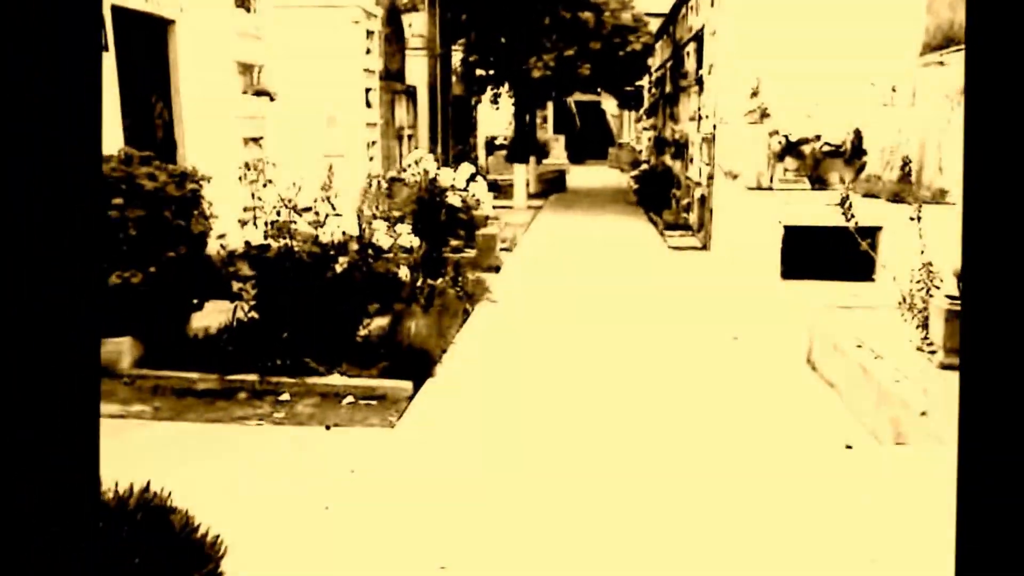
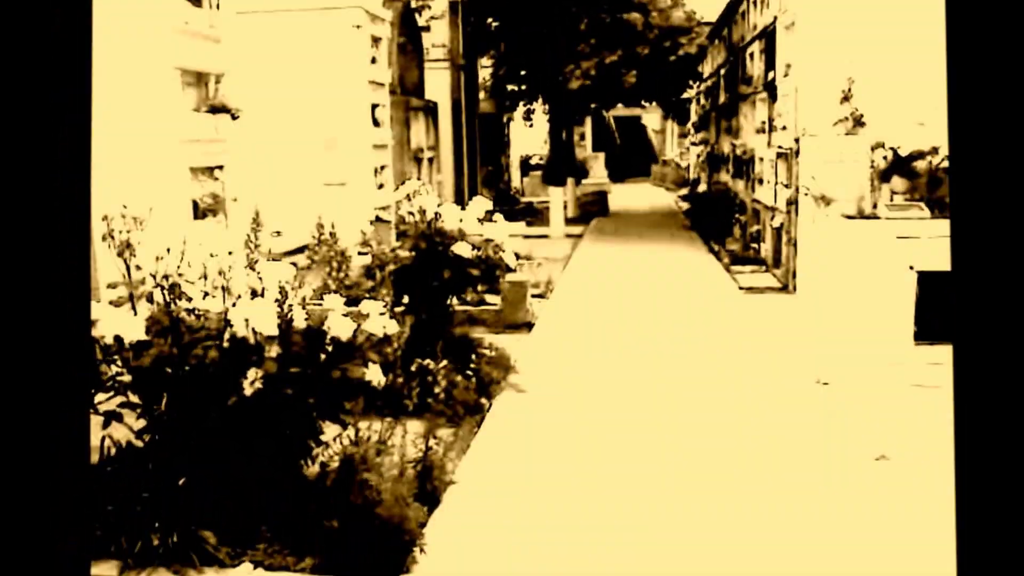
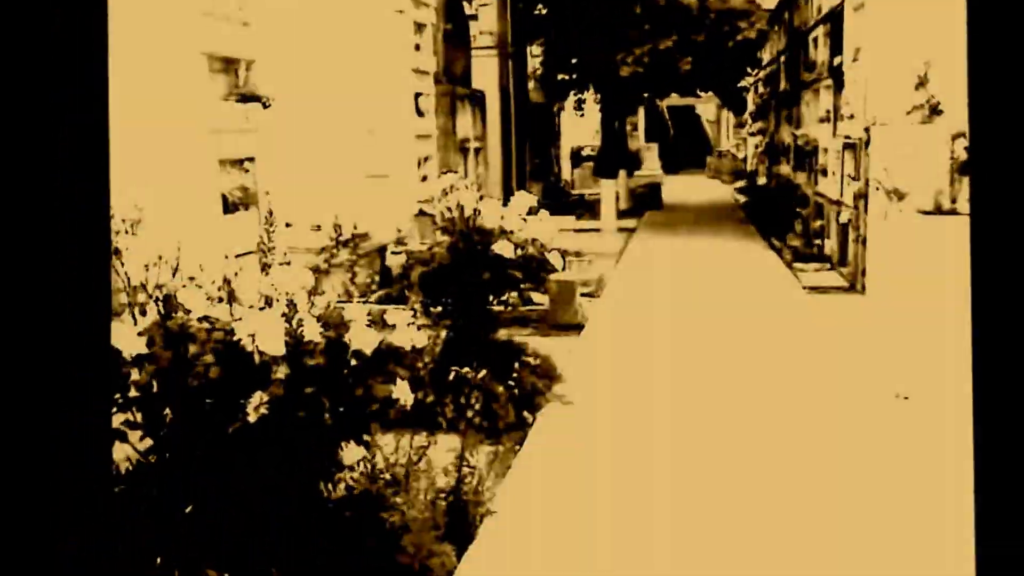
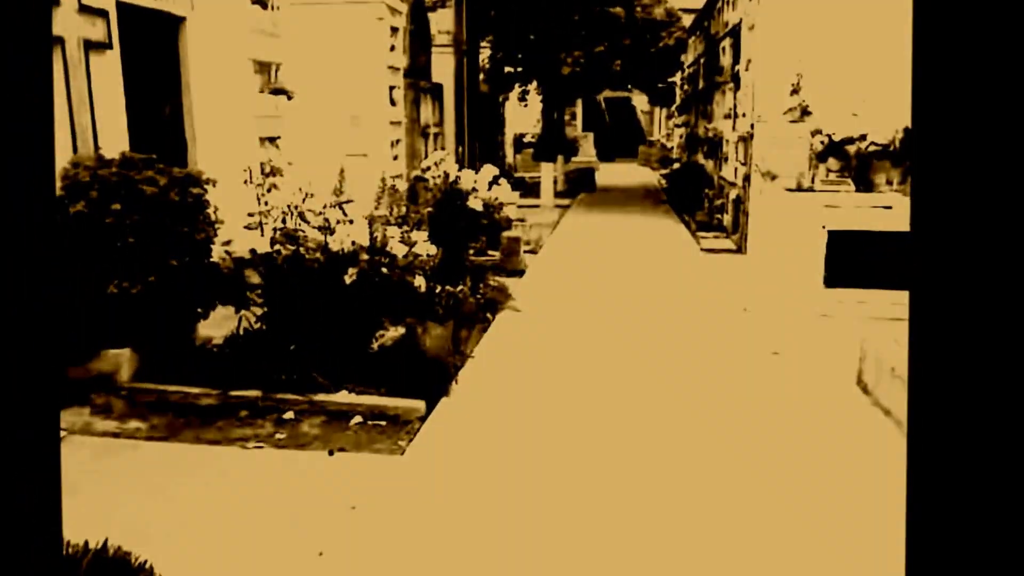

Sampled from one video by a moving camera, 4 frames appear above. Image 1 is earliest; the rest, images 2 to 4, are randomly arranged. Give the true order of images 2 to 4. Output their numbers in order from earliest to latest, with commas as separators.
4, 2, 3
